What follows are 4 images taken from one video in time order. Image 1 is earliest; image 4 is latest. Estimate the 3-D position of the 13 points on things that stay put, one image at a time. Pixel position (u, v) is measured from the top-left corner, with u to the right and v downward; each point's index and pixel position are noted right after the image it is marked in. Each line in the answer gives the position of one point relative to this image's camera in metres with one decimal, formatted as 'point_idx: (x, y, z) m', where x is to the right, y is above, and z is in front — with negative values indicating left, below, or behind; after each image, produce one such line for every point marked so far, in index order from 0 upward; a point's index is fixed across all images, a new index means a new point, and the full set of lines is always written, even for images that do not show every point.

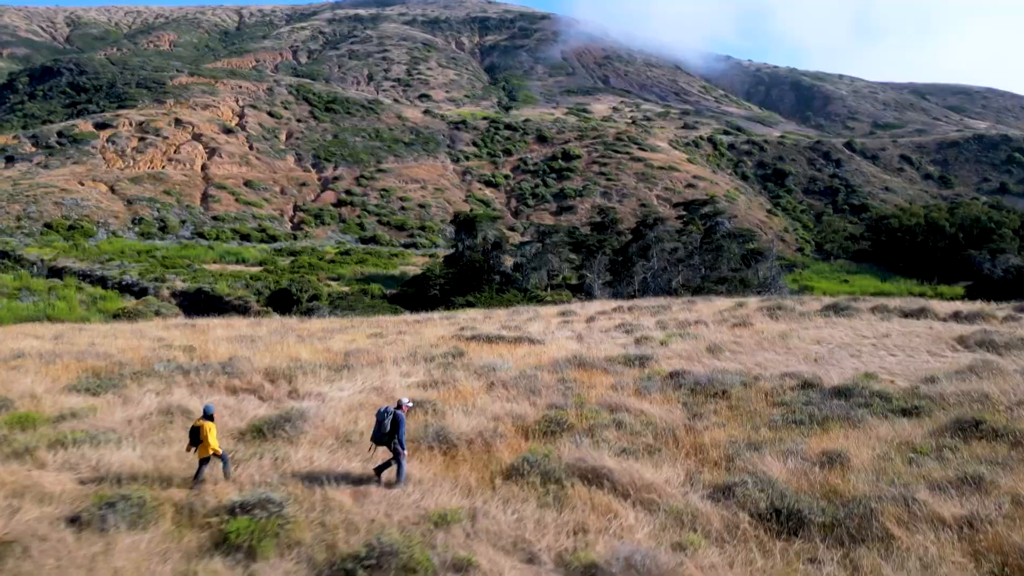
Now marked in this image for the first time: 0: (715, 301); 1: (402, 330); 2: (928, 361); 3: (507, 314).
0: (+3.9, -0.3, +14.1) m
1: (-1.4, -0.5, +9.4) m
2: (+4.3, -0.8, +7.6) m
3: (-0.1, -0.5, +12.0) m
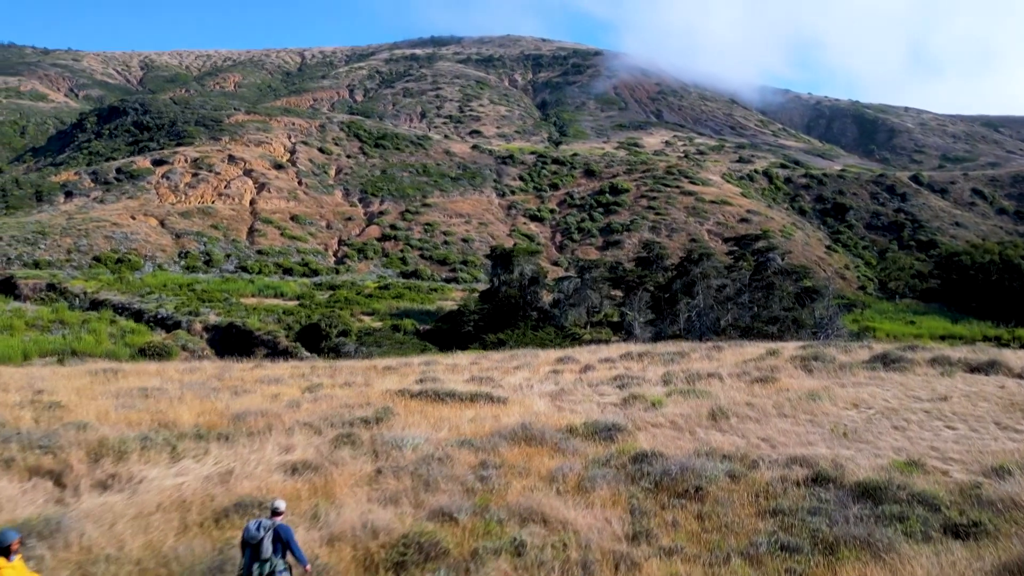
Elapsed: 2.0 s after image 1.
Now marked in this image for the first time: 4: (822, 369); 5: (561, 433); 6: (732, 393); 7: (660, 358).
0: (+3.9, -1.0, +12.3) m
1: (-1.7, -1.0, +8.0) m
2: (+3.9, -1.2, +5.8) m
3: (-0.2, -1.1, +10.6) m
4: (+4.0, -1.0, +9.5) m
5: (+0.4, -1.1, +5.4) m
6: (+2.3, -1.1, +7.8) m
7: (+2.2, -1.0, +10.8) m
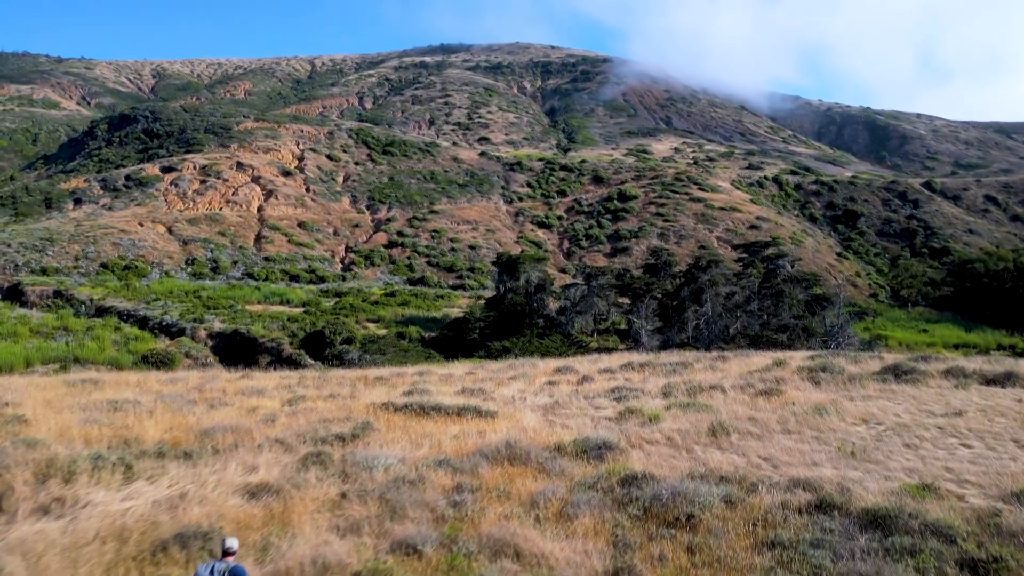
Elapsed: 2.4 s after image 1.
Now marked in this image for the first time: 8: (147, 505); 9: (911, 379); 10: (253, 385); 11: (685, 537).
0: (+3.9, -1.1, +12.0) m
1: (-1.8, -1.1, +7.7) m
2: (+3.8, -1.3, +5.4) m
3: (-0.2, -1.2, +10.2) m
4: (+4.0, -1.2, +9.1) m
5: (+0.3, -1.1, +5.1) m
6: (+2.3, -1.2, +7.4) m
7: (+2.1, -1.1, +10.4) m
8: (-1.9, -1.1, +3.8) m
9: (+5.1, -1.2, +9.3) m
10: (-2.9, -1.1, +8.3) m
11: (+0.9, -1.2, +3.7) m
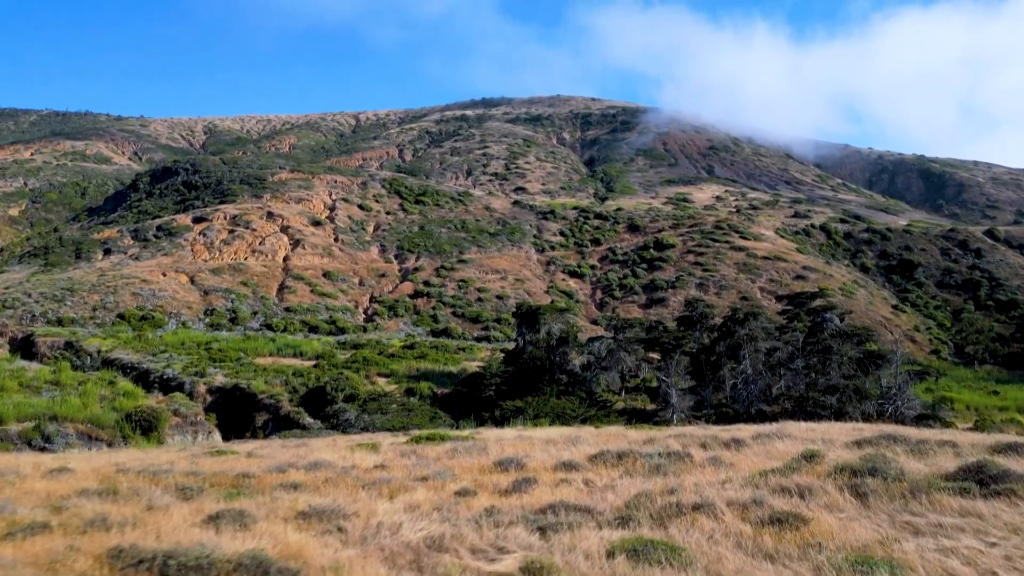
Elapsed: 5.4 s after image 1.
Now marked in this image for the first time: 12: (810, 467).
0: (+3.2, -1.9, +9.0) m
1: (-2.7, -1.6, +5.1) m
2: (+2.7, -1.6, +2.5) m
3: (-1.0, -1.8, +7.6) m
4: (+3.1, -1.7, +6.2) m
5: (-0.8, -1.4, +2.4) m
6: (+1.3, -1.7, +4.6) m
7: (+1.4, -1.8, +7.6) m
8: (-3.0, -1.3, +1.3) m
9: (+4.2, -1.8, +6.3) m
10: (-3.8, -1.6, +5.8) m
11: (-0.3, -1.4, +0.9) m
12: (+3.0, -1.8, +7.4) m
